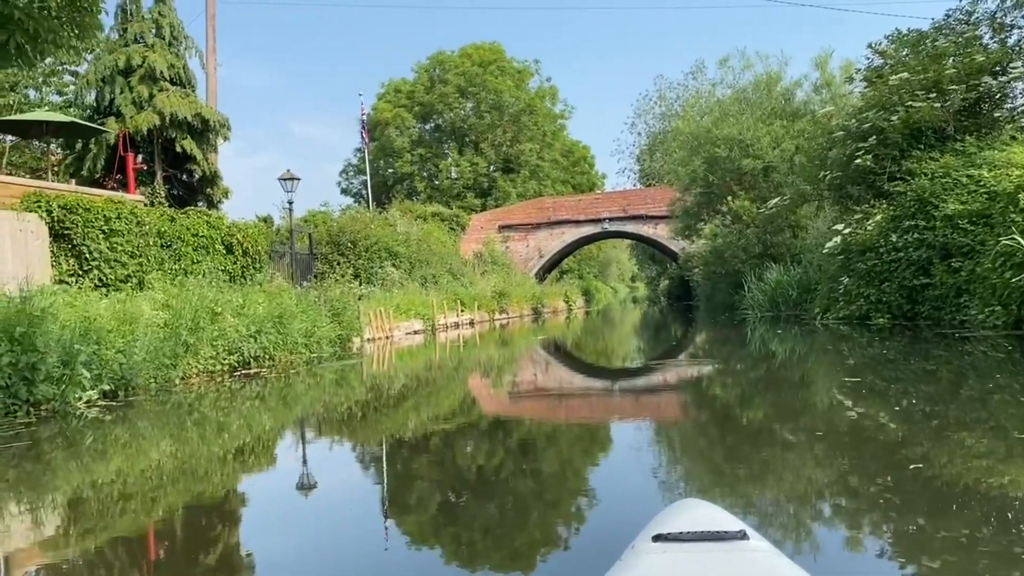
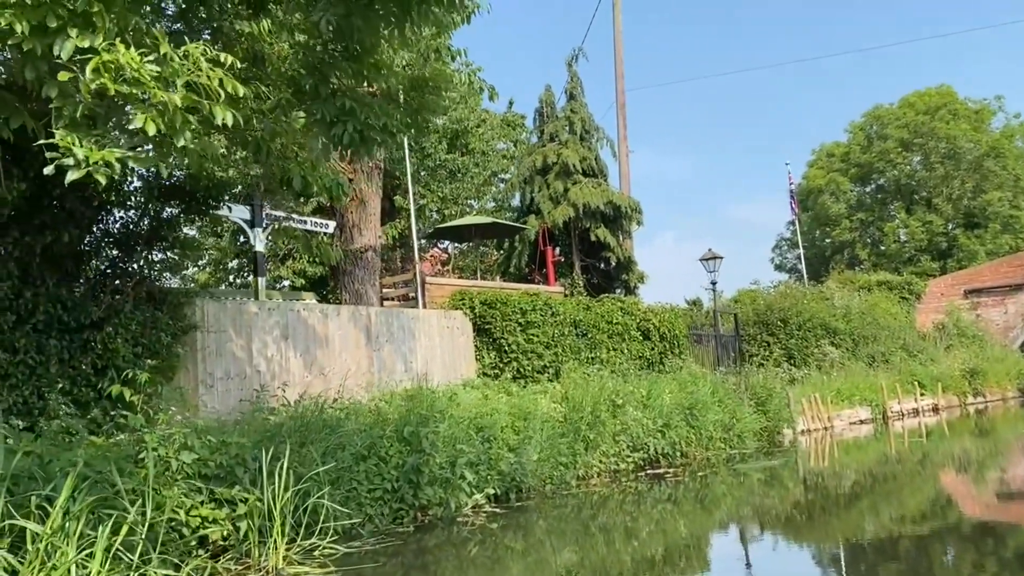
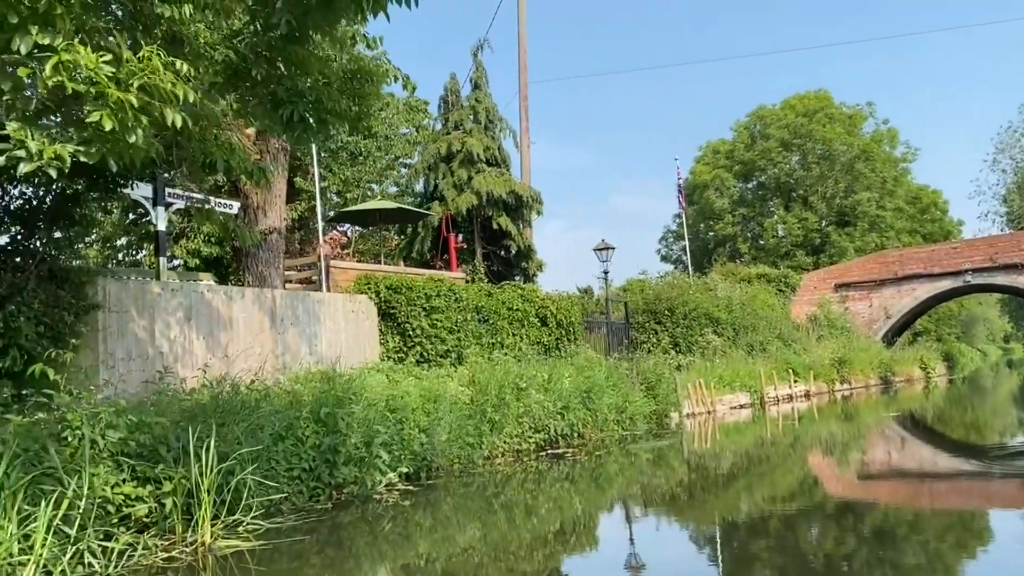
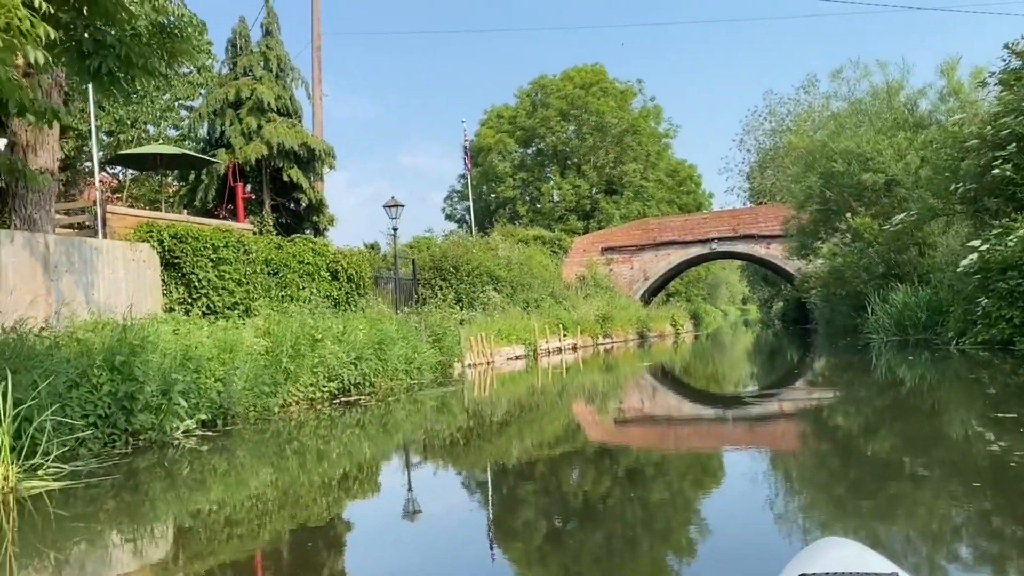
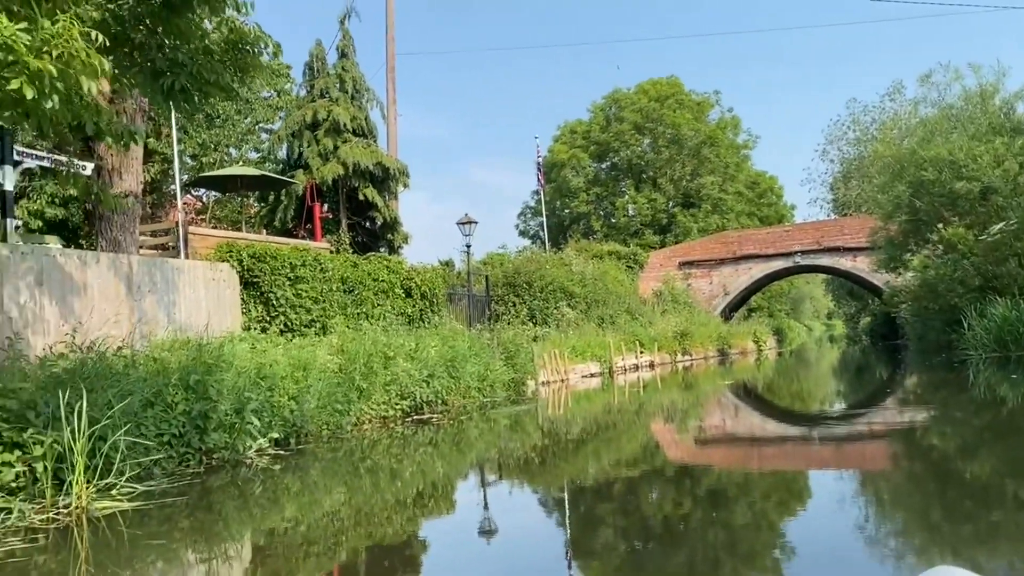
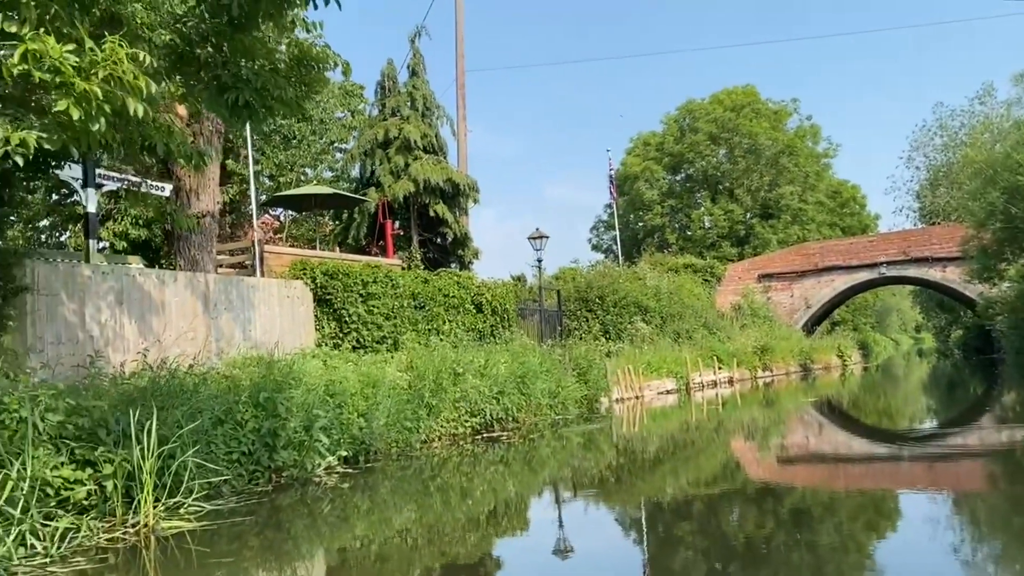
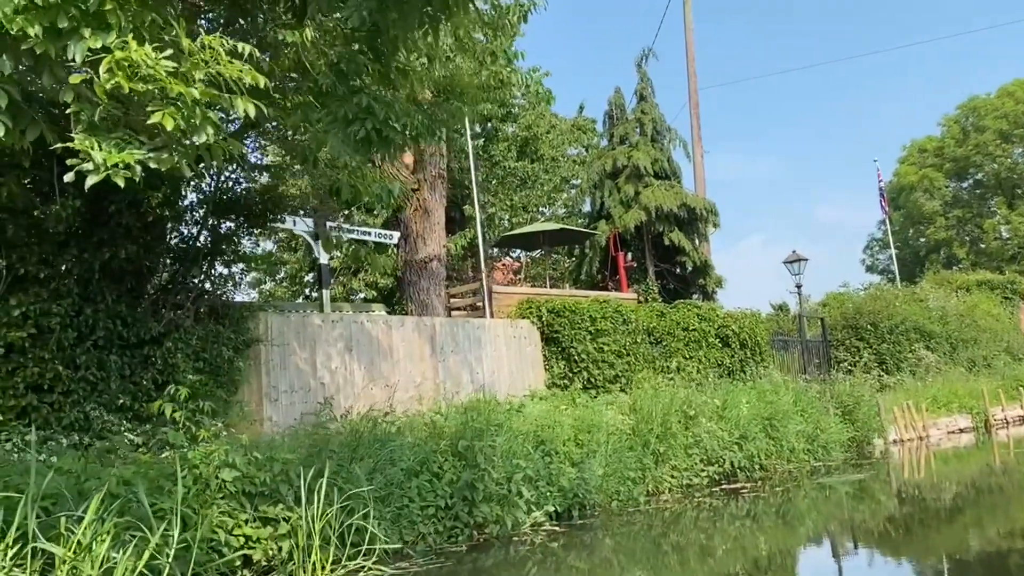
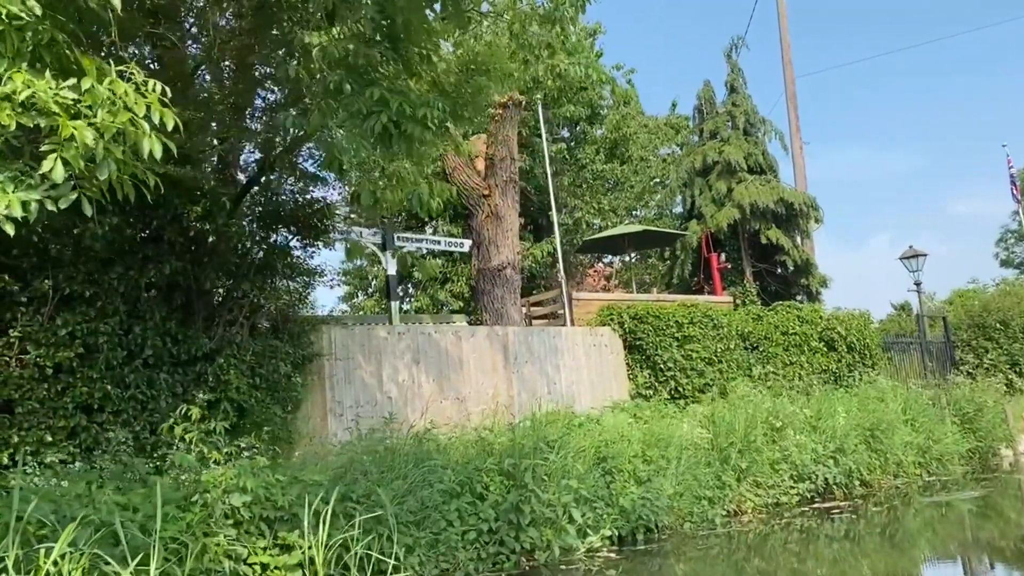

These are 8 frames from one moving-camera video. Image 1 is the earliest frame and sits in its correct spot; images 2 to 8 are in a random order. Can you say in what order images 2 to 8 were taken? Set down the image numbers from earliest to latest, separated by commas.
4, 5, 6, 3, 2, 7, 8
